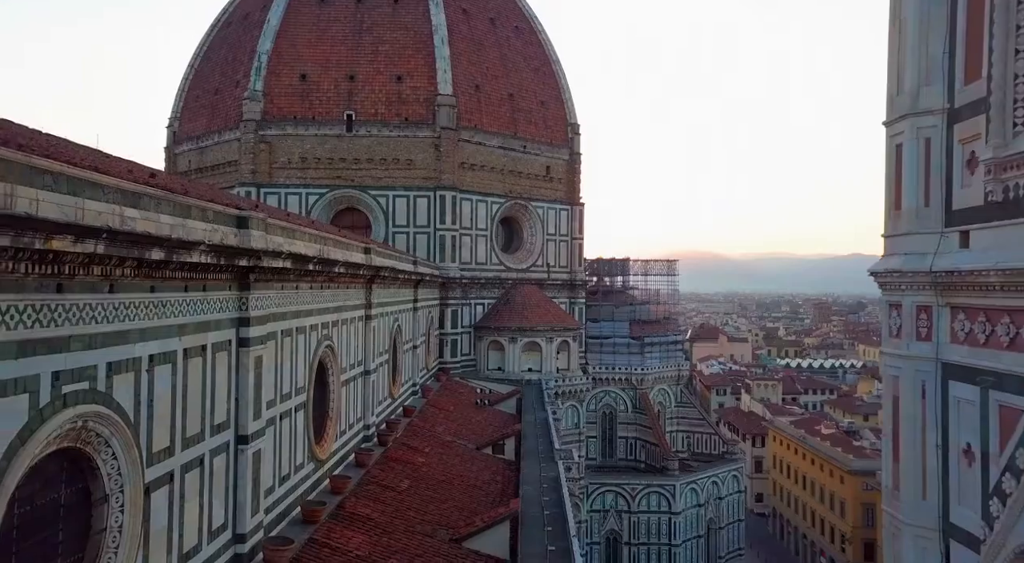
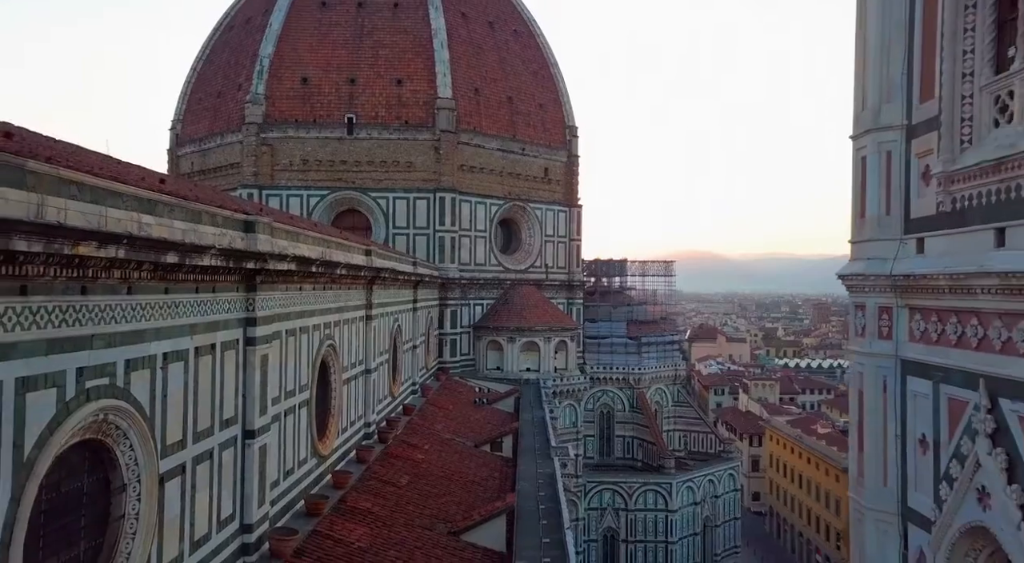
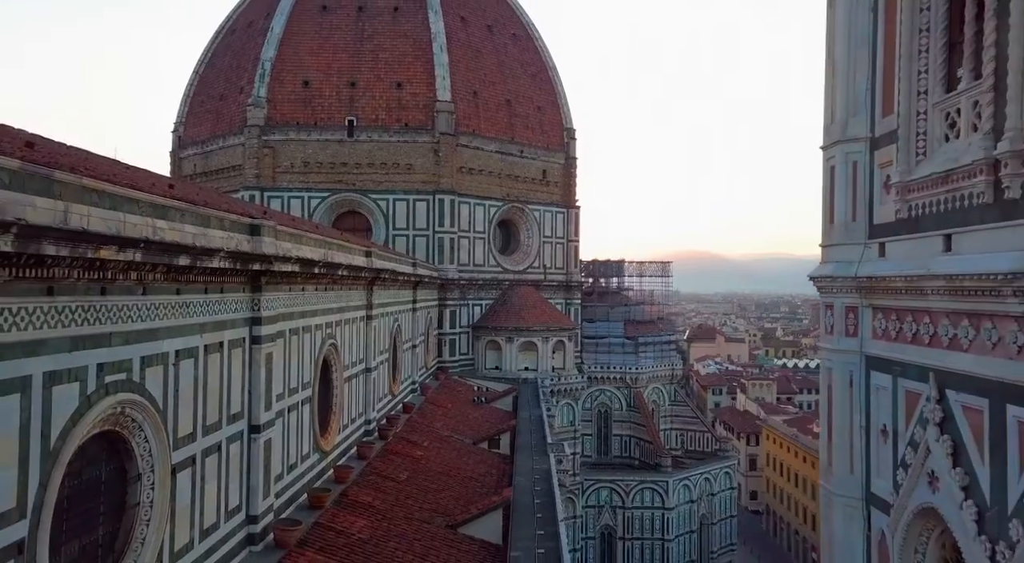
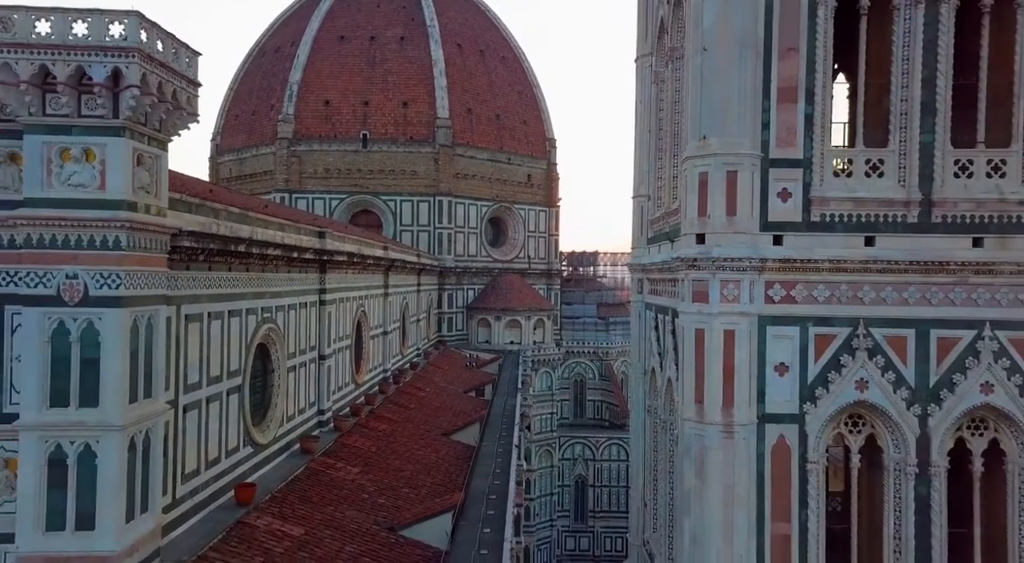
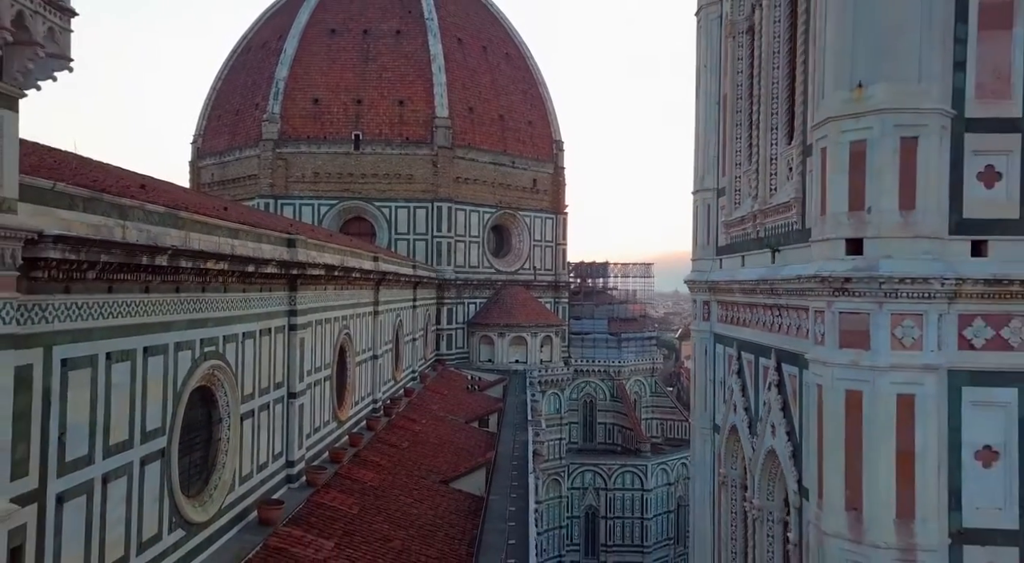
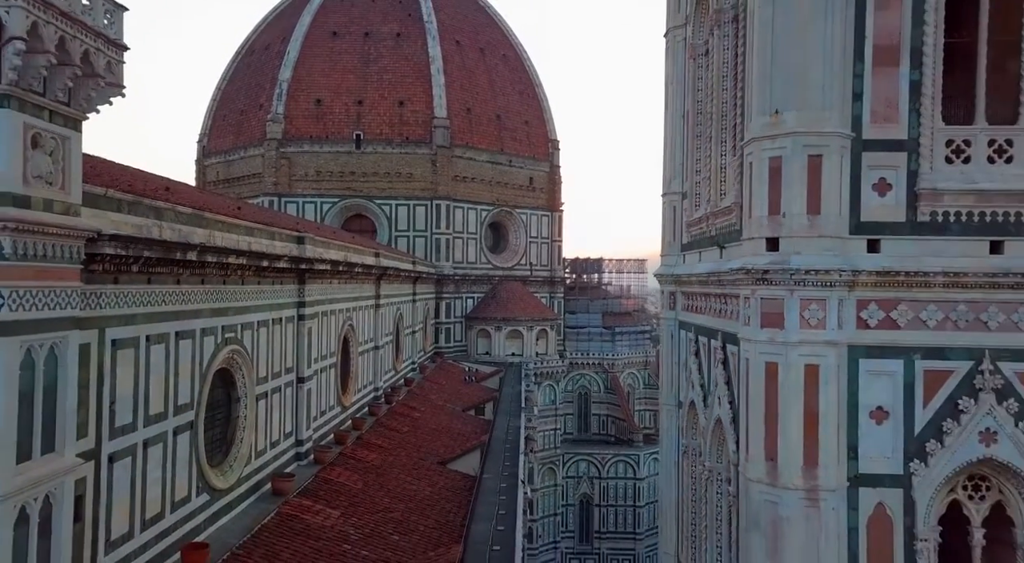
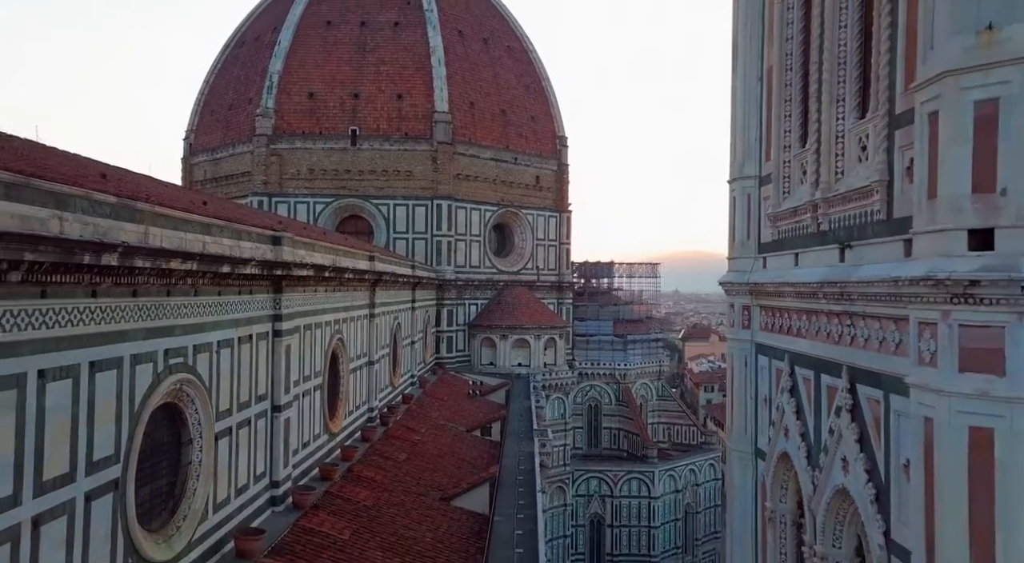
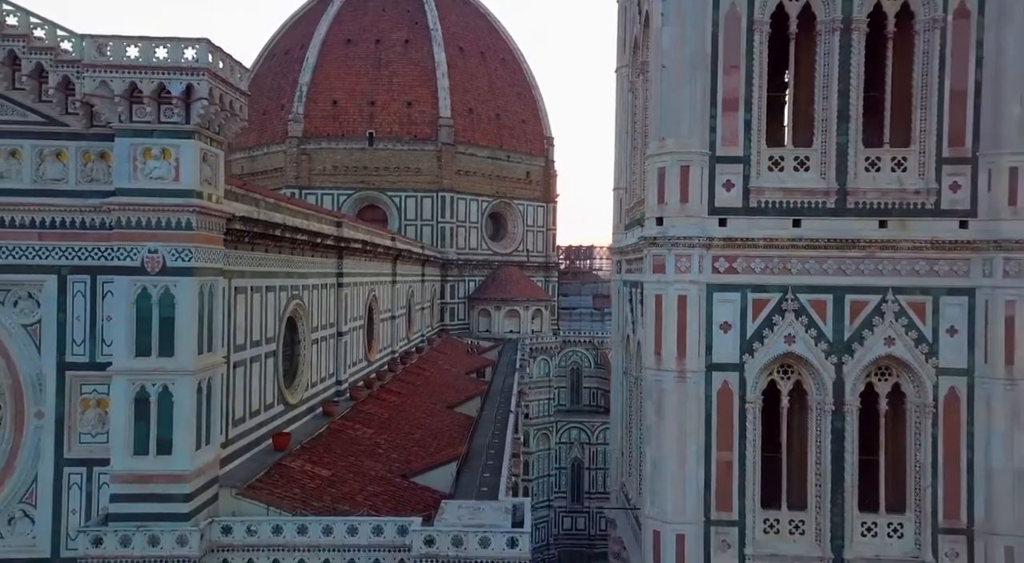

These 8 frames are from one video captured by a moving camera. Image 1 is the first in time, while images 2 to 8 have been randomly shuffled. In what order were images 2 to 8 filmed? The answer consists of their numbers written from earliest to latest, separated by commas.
2, 3, 7, 5, 6, 4, 8
